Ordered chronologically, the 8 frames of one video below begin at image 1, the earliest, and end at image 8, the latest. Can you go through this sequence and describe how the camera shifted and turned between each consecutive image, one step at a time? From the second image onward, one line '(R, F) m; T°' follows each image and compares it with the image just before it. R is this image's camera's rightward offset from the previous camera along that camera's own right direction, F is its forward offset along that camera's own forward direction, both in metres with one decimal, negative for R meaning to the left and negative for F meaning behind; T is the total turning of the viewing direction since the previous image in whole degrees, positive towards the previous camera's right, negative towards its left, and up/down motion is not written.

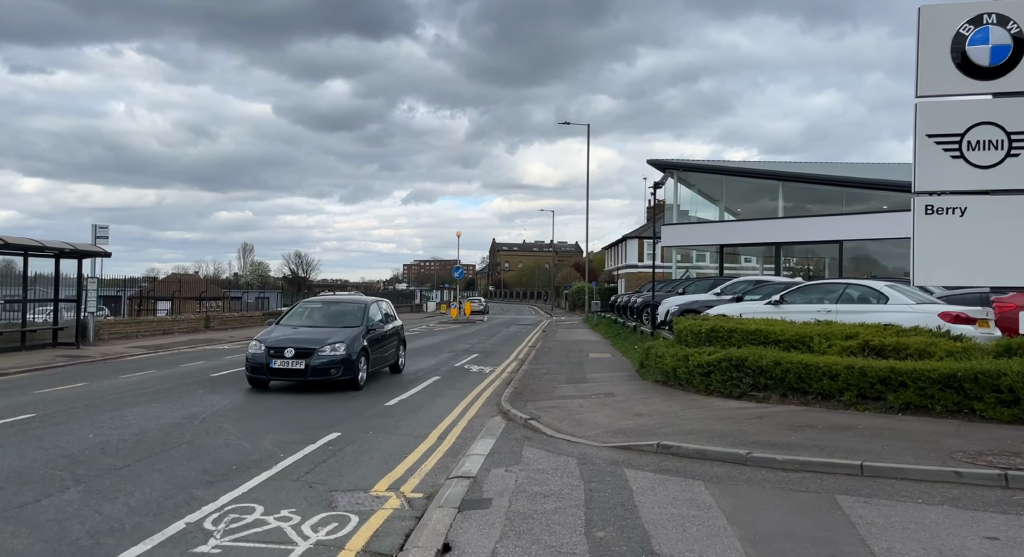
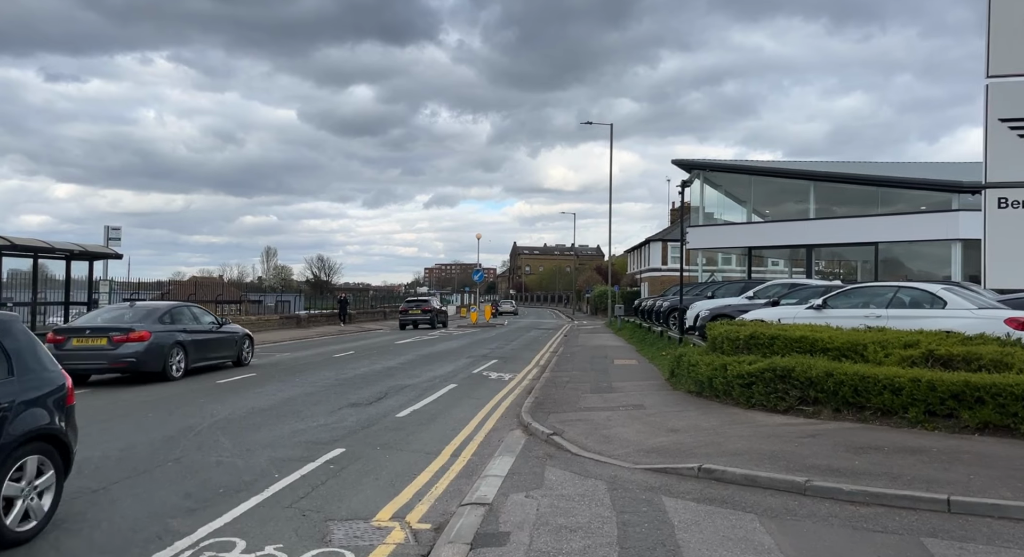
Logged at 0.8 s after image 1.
(0.0, +0.8) m; -2°
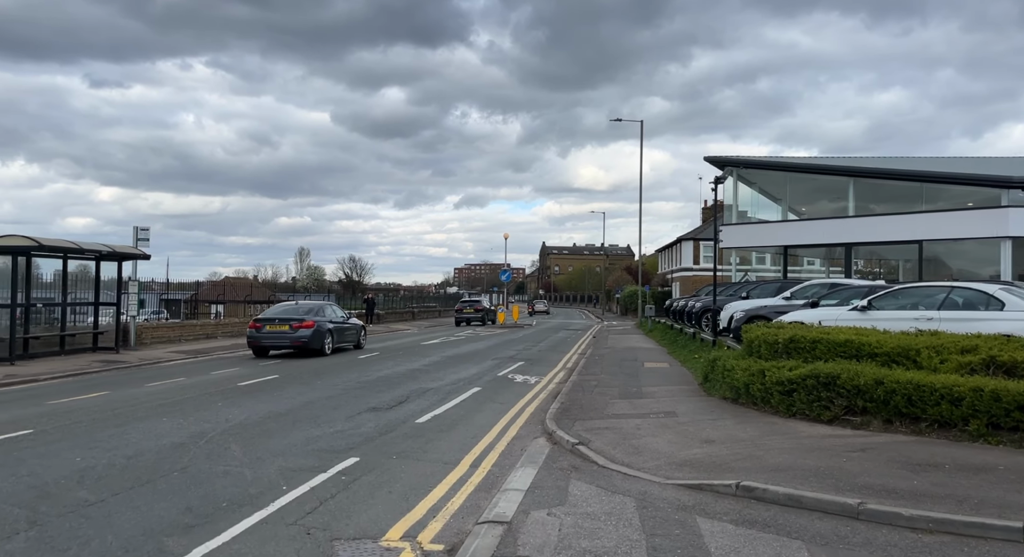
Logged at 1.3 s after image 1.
(+0.1, +0.5) m; -2°
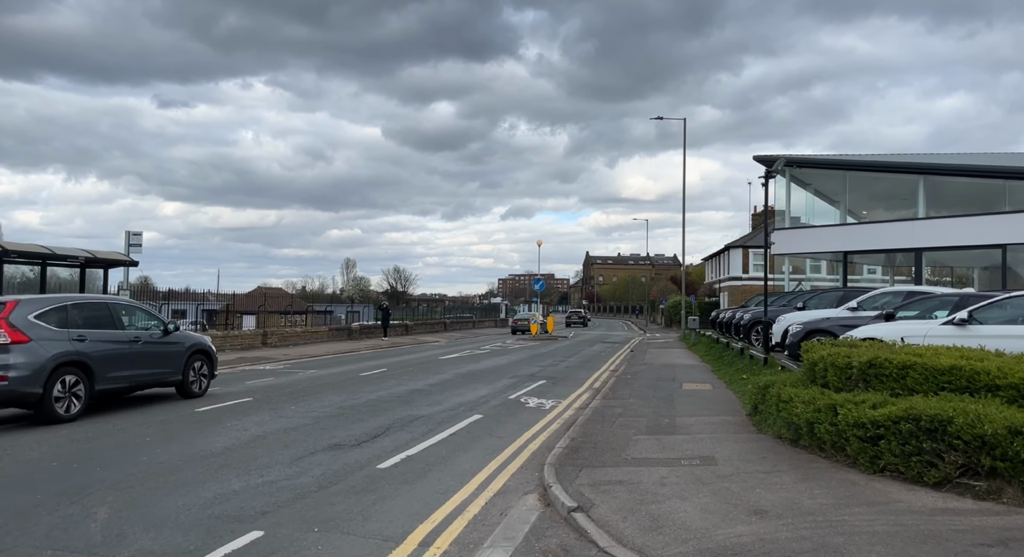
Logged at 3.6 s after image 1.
(+0.6, +2.1) m; -4°
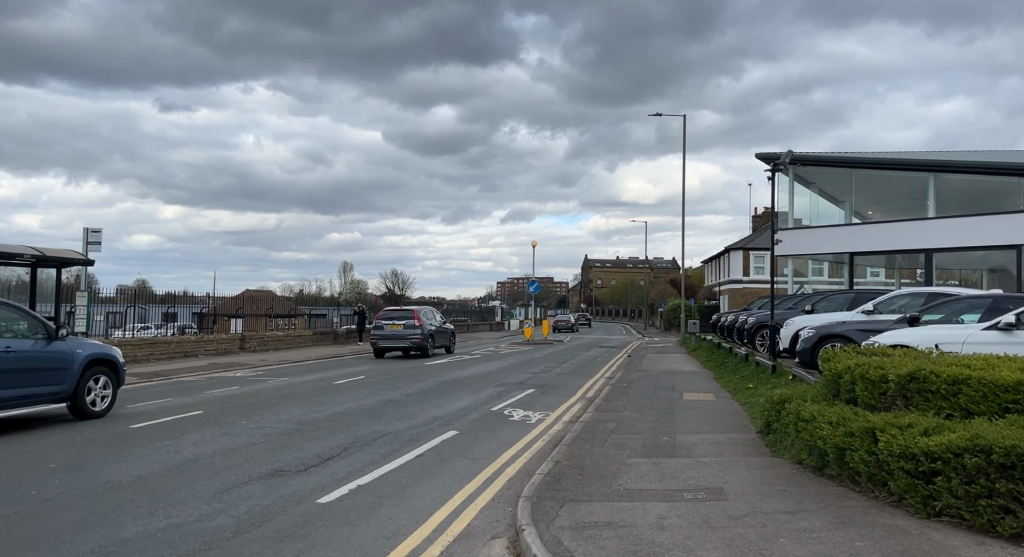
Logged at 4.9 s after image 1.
(+0.3, +1.3) m; 0°
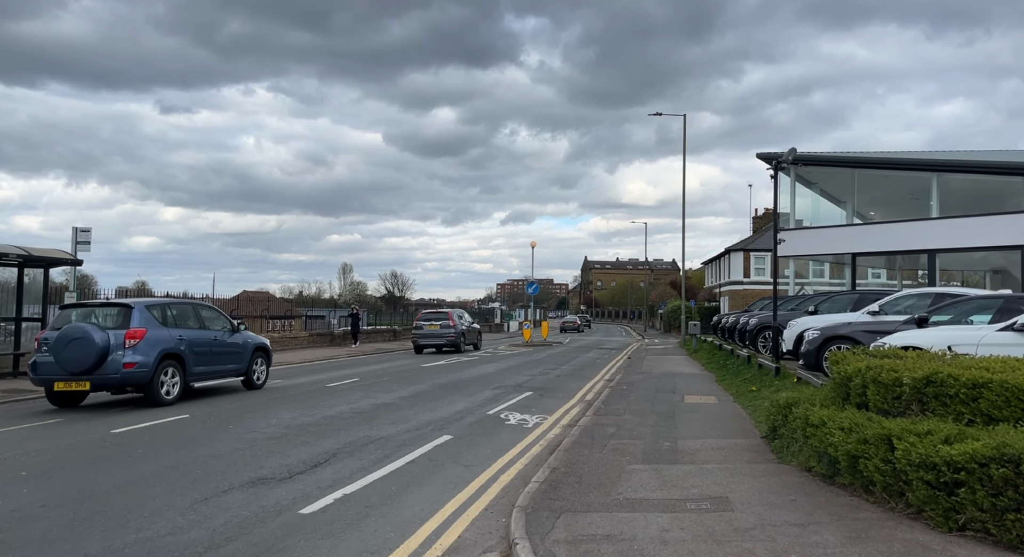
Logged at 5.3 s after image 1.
(+0.1, +0.3) m; 0°
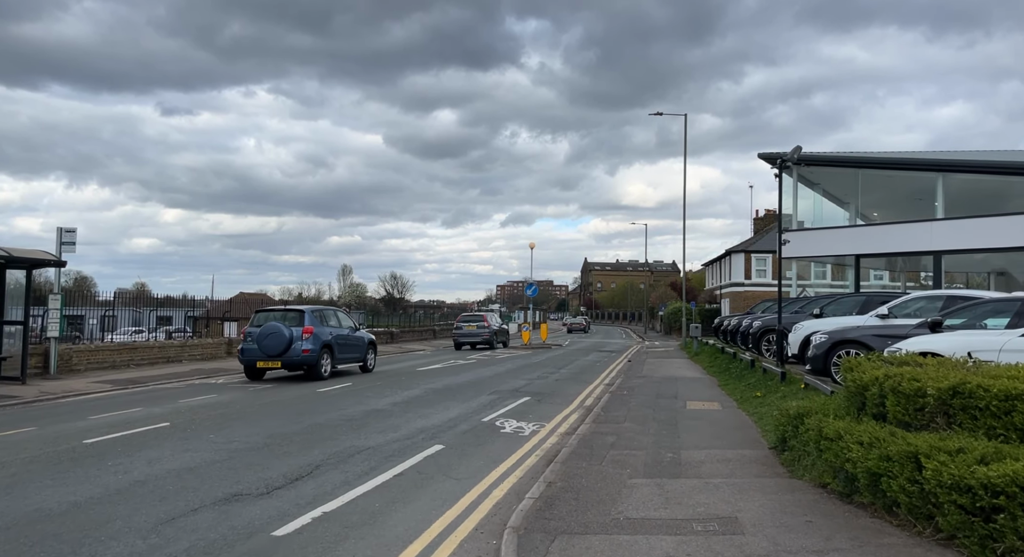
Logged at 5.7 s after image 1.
(+0.1, +0.5) m; 0°
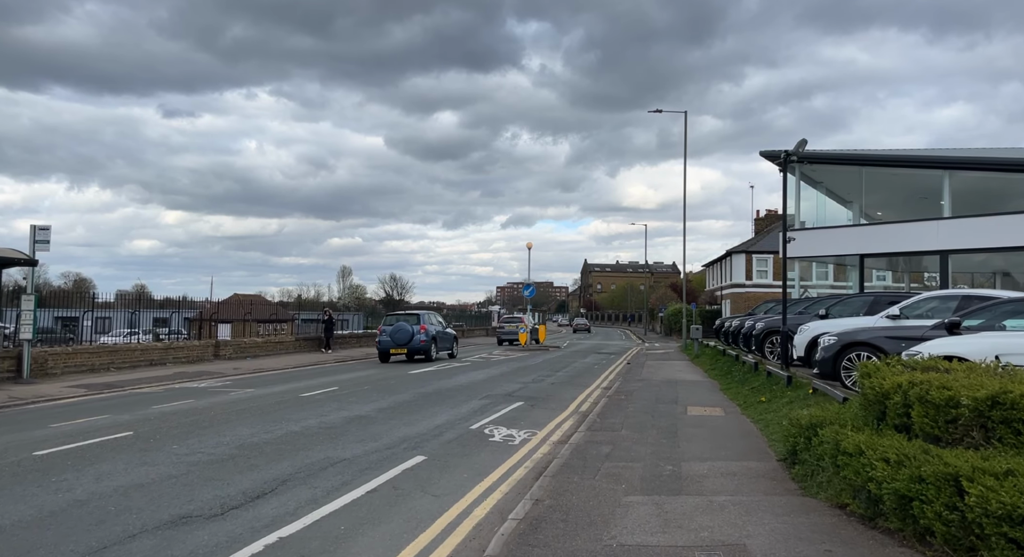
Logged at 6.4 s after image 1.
(+0.2, +0.7) m; 0°
